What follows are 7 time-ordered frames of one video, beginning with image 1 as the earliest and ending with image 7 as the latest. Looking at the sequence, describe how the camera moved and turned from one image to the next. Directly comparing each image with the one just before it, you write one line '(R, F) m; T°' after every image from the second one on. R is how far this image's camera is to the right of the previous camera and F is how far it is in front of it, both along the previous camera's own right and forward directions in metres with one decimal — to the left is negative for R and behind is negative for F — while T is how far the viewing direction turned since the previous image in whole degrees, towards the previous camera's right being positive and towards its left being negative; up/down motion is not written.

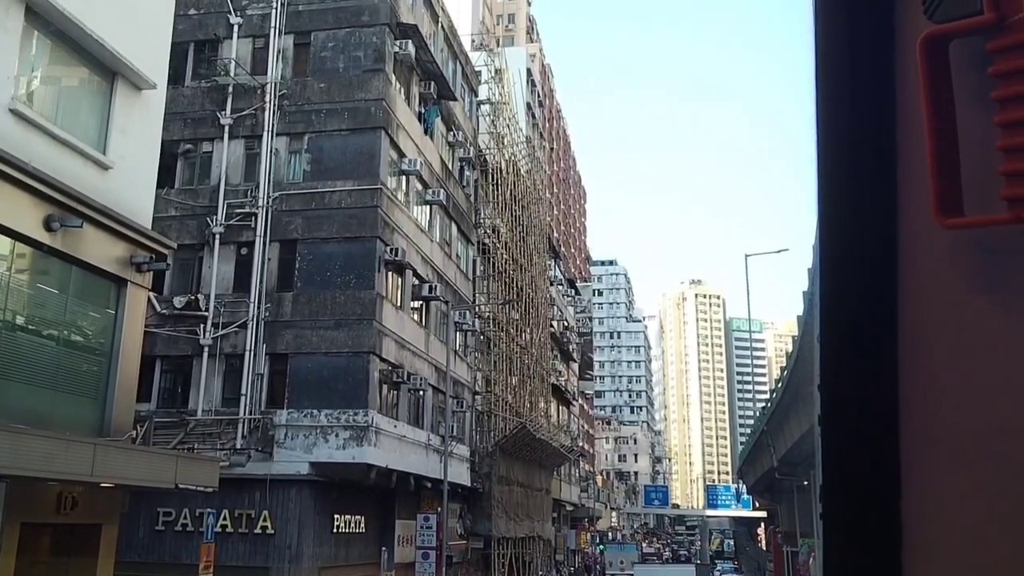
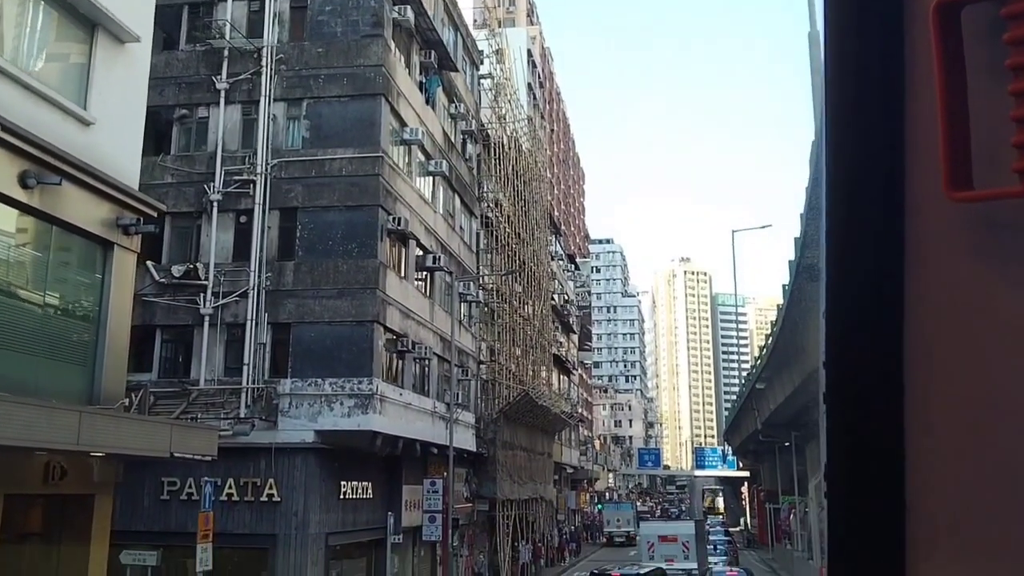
(-0.1, +0.2) m; 0°
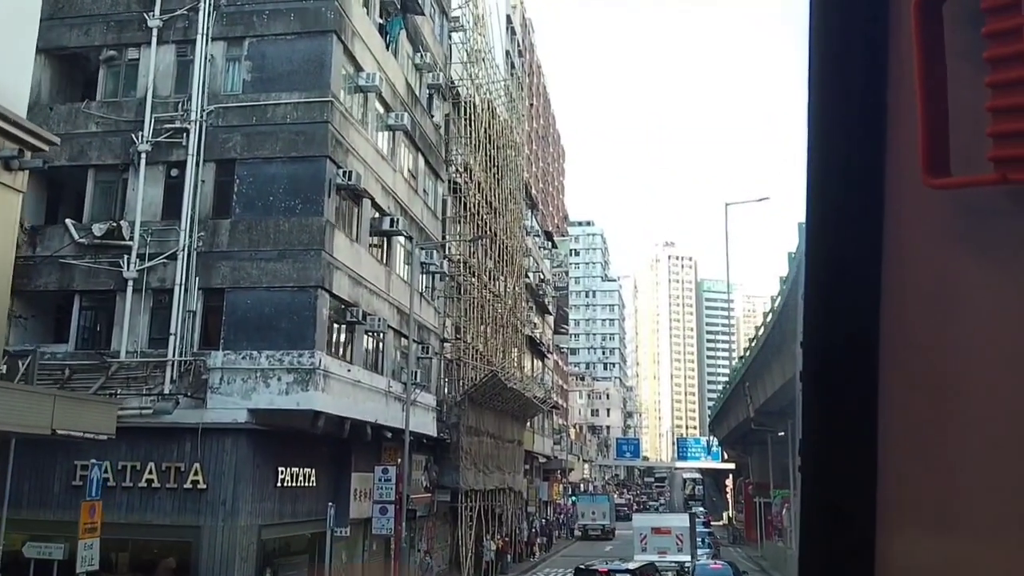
(+0.4, +2.5) m; +1°
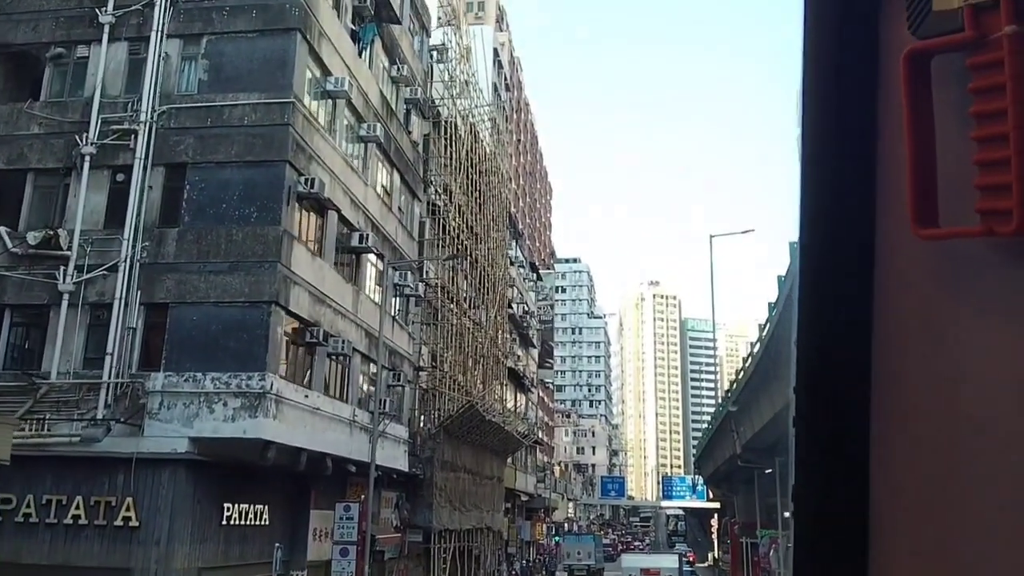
(+0.3, +1.9) m; +1°
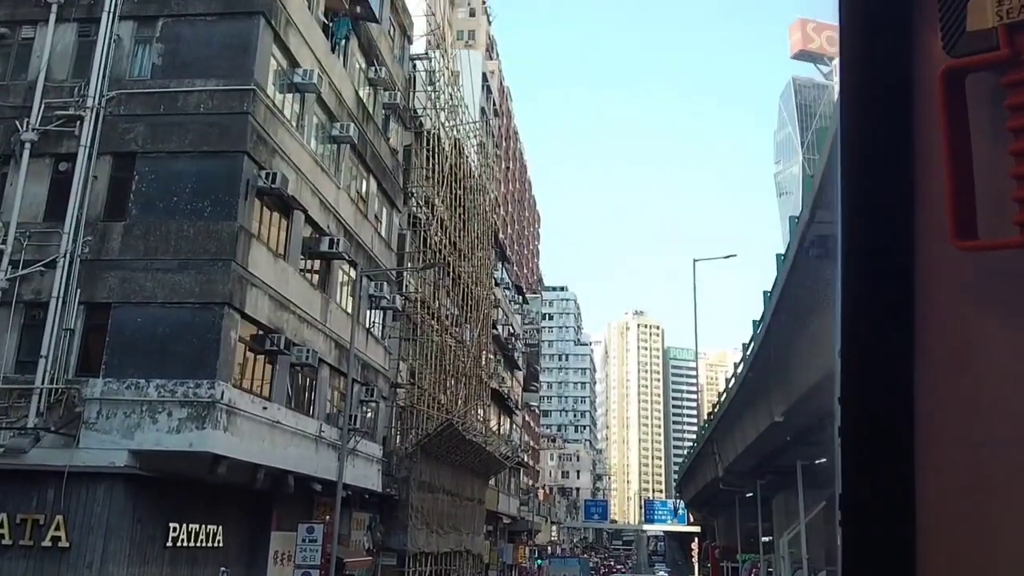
(+0.3, +1.5) m; +1°
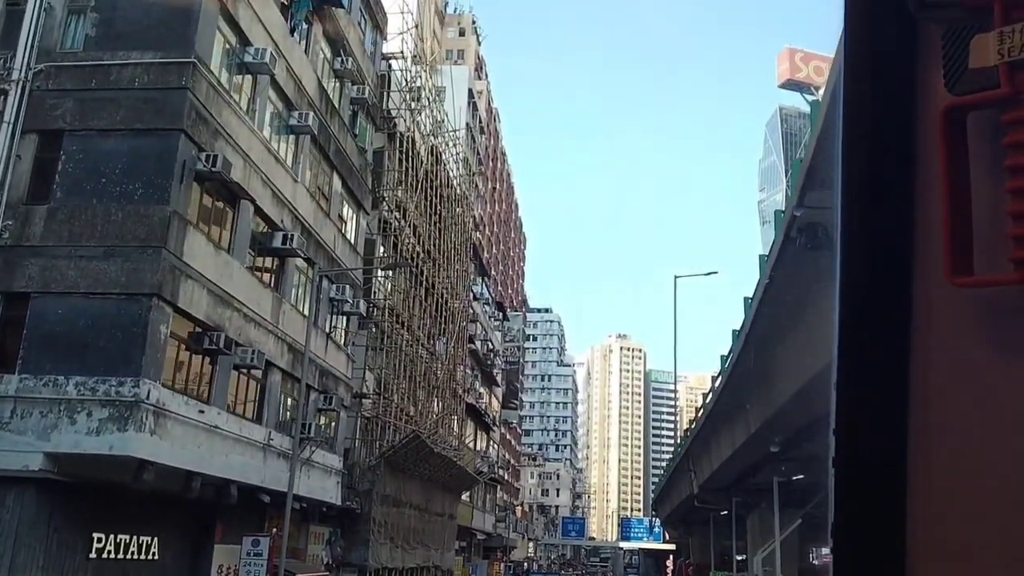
(+0.5, +1.3) m; +1°
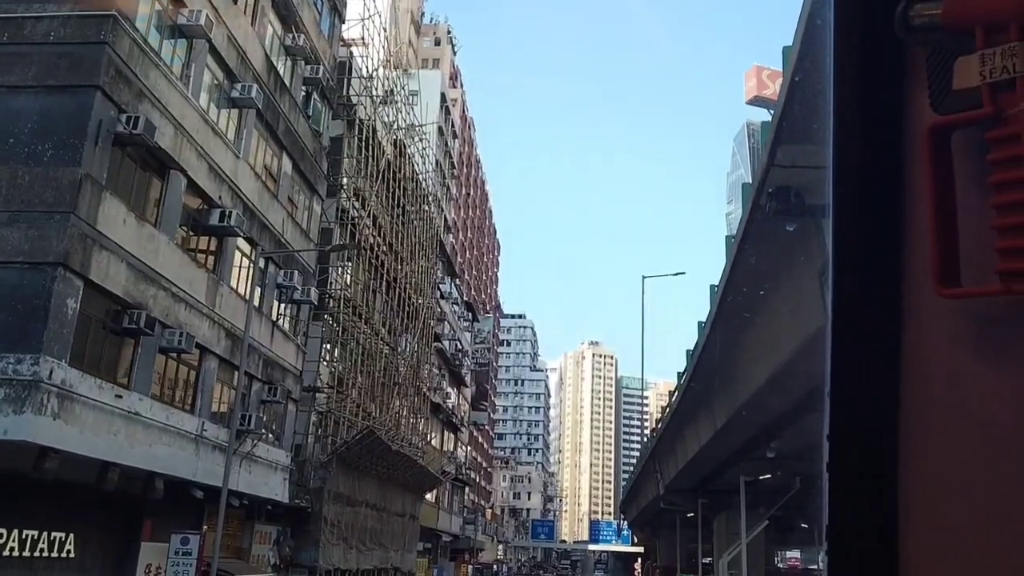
(+0.5, +1.2) m; +2°
